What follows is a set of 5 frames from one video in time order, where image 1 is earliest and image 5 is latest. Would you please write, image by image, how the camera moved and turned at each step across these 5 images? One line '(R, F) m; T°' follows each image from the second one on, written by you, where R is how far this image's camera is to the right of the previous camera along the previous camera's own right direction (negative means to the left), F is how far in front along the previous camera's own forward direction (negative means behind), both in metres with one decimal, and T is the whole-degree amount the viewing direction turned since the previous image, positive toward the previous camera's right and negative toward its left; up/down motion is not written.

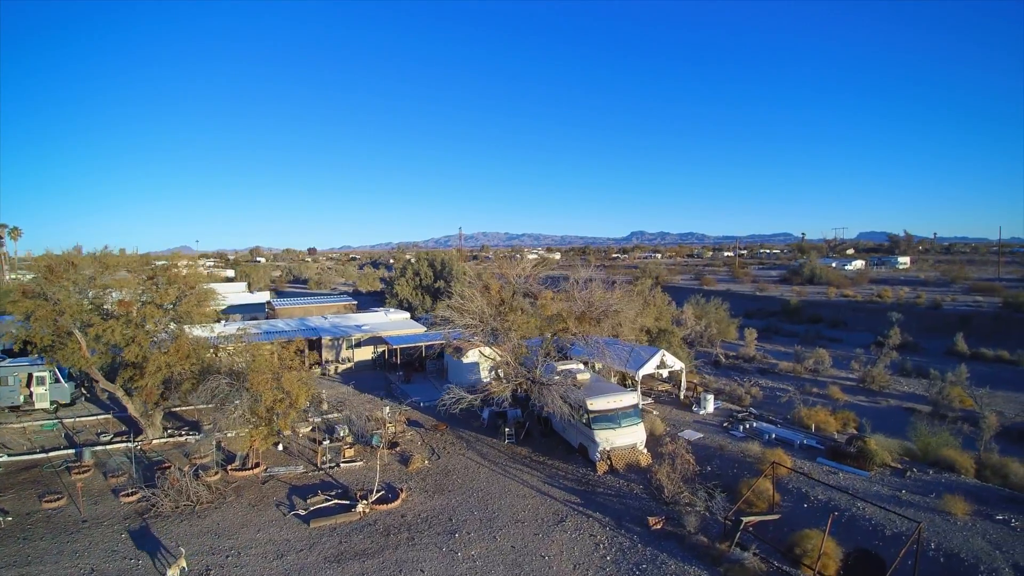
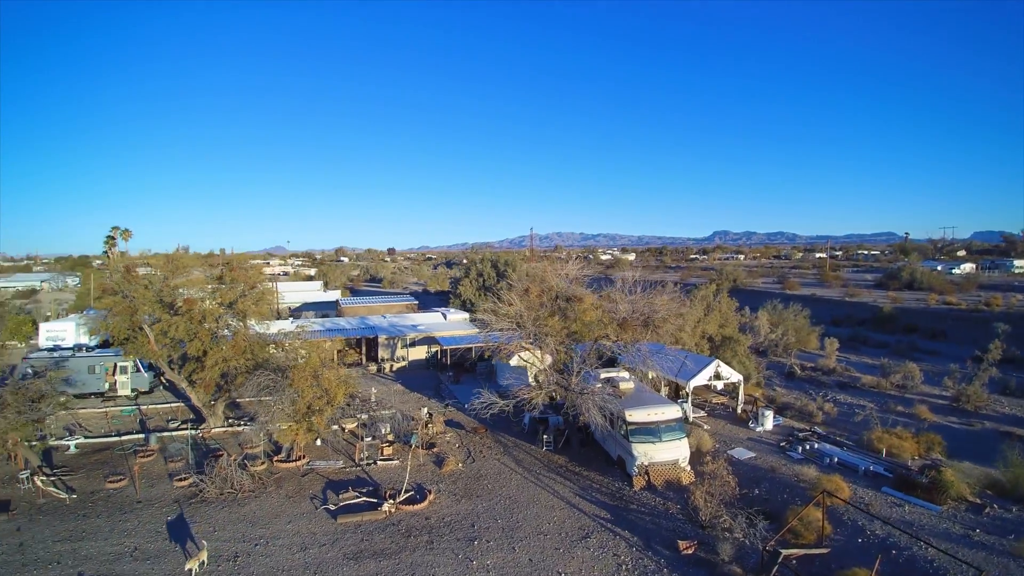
(+1.1, +0.4) m; -9°
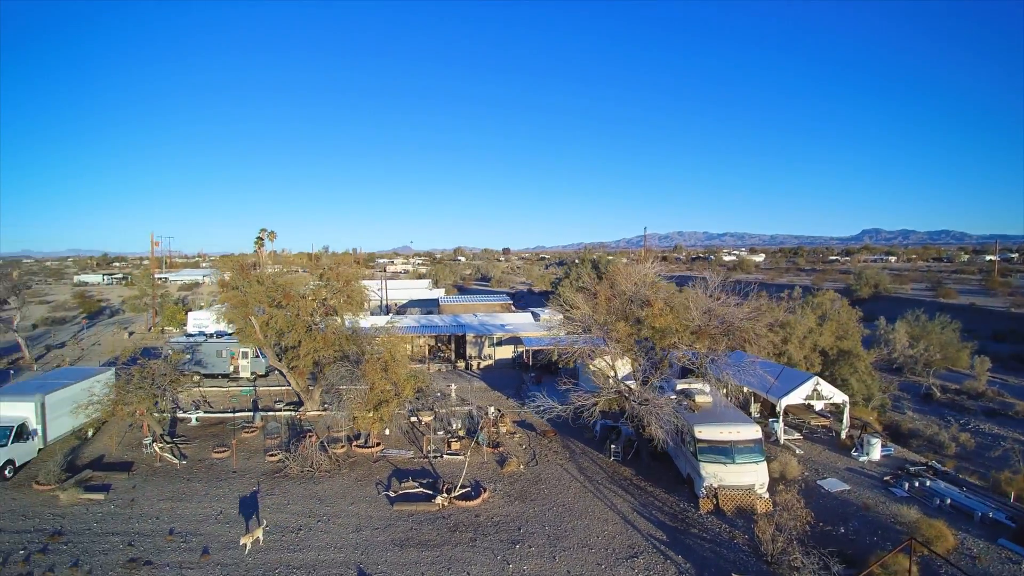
(+1.4, +0.3) m; -13°
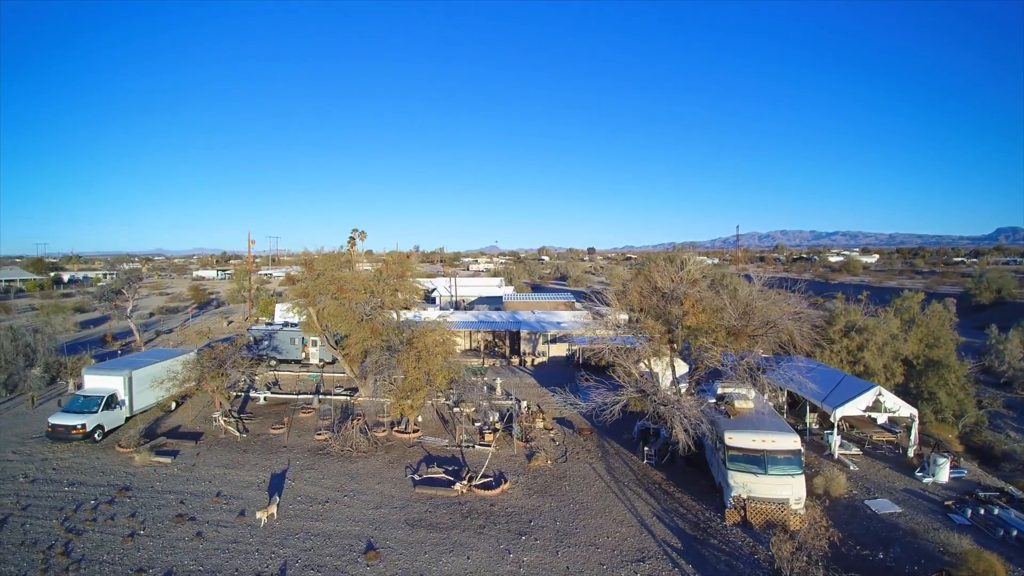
(+1.7, 0.0) m; -10°
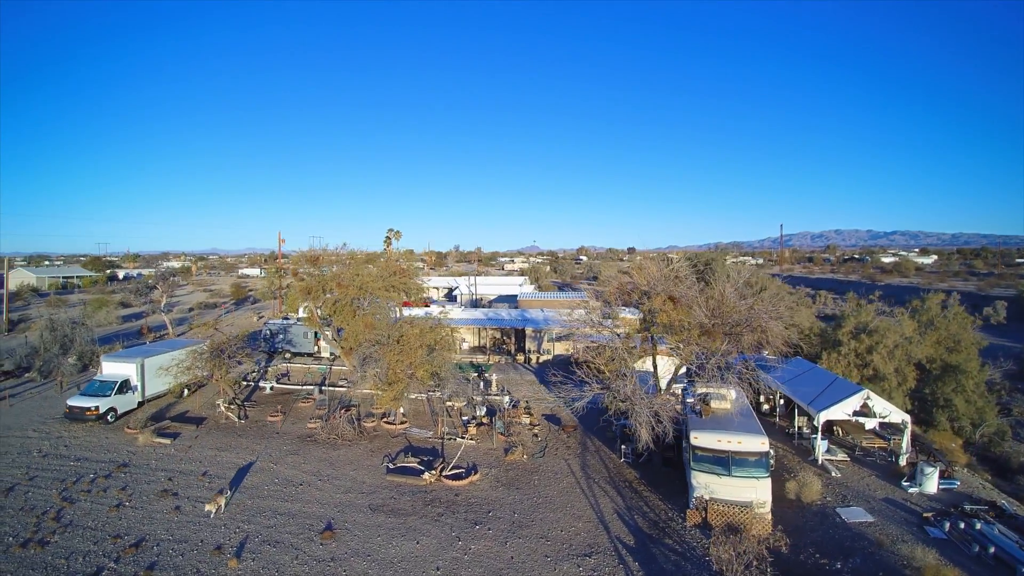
(+1.9, -0.2) m; -5°
